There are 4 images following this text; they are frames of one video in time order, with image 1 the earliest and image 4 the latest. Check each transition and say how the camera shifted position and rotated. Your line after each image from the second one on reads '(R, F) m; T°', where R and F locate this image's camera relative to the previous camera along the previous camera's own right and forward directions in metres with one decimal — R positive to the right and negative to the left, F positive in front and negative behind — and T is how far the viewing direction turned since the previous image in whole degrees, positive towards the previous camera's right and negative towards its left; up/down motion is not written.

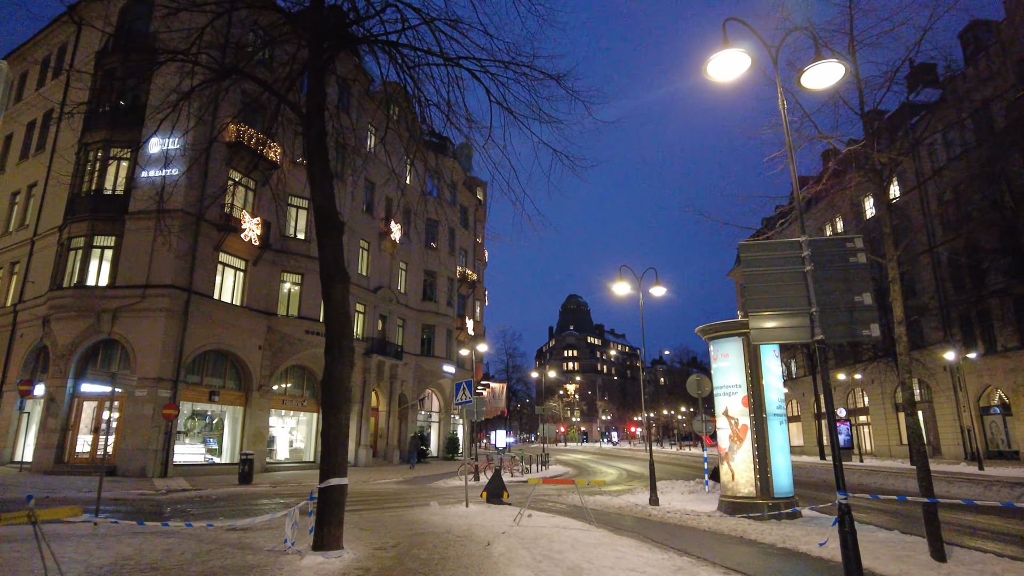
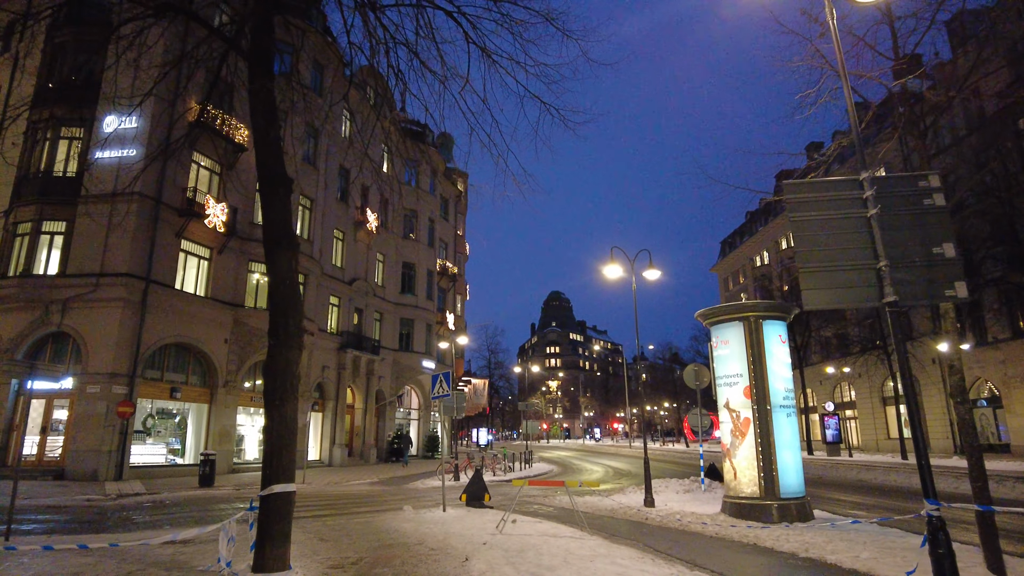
(0.0, +1.2) m; +2°
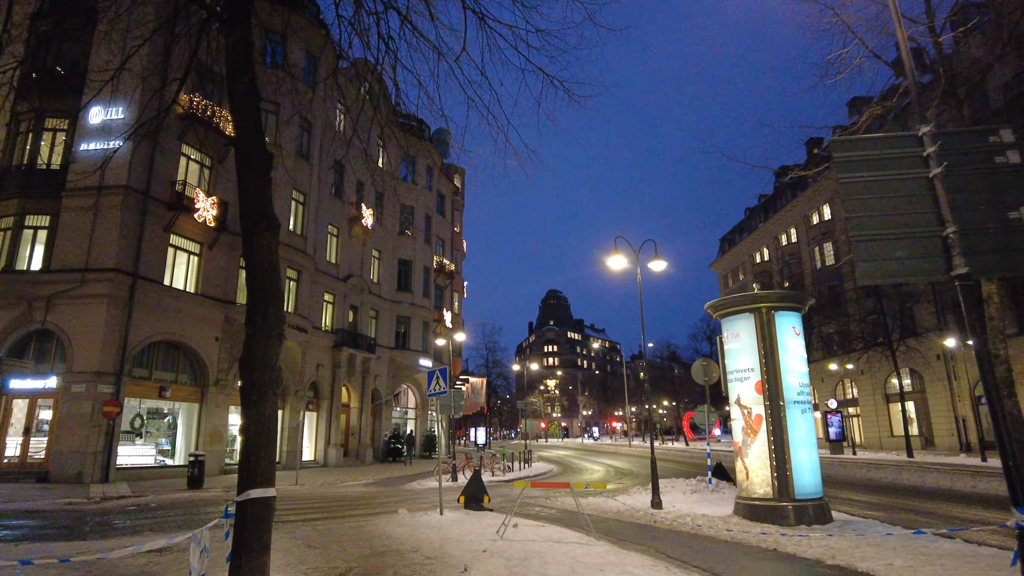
(0.0, +0.6) m; 0°
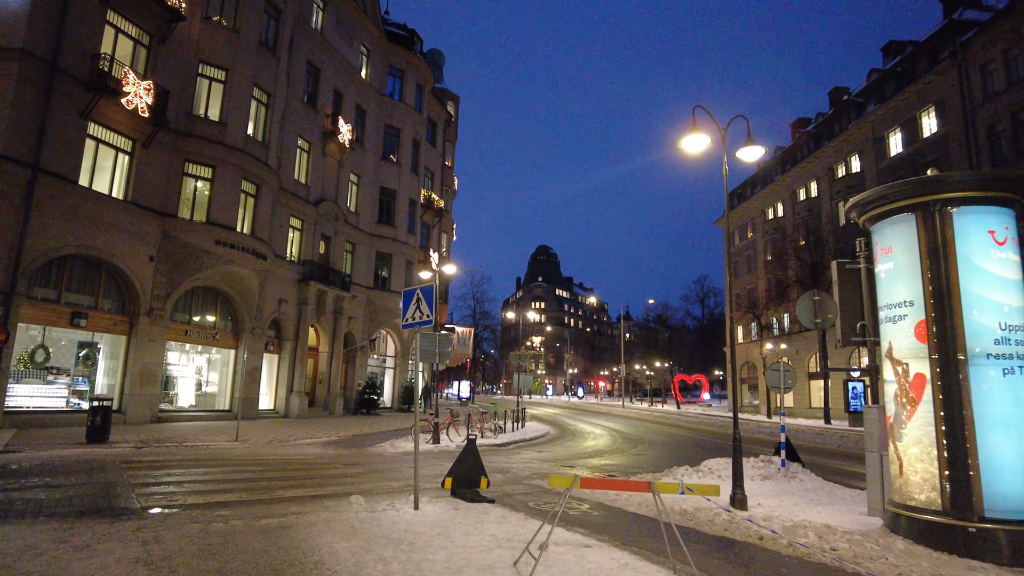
(-0.5, +4.2) m; +1°
